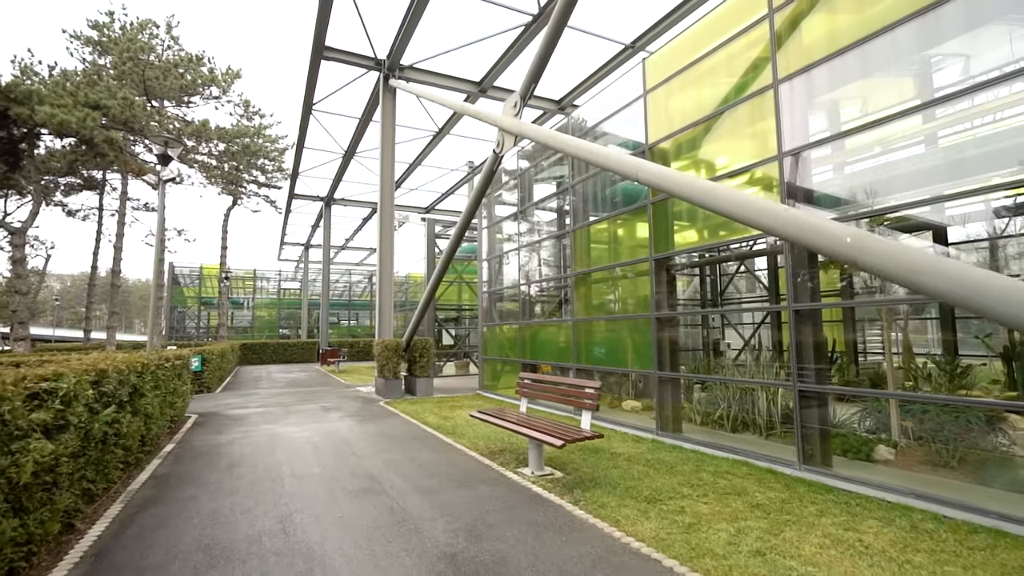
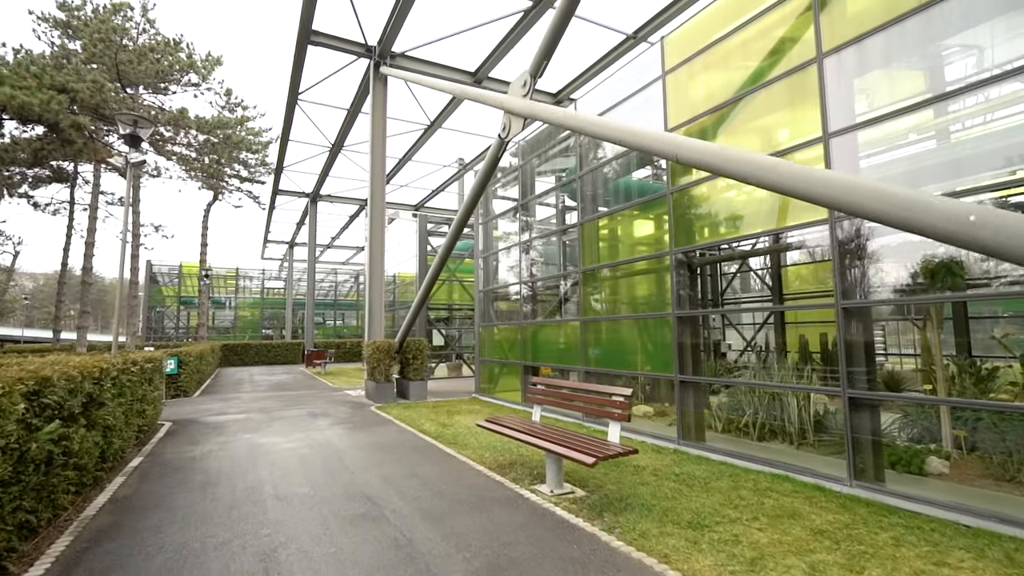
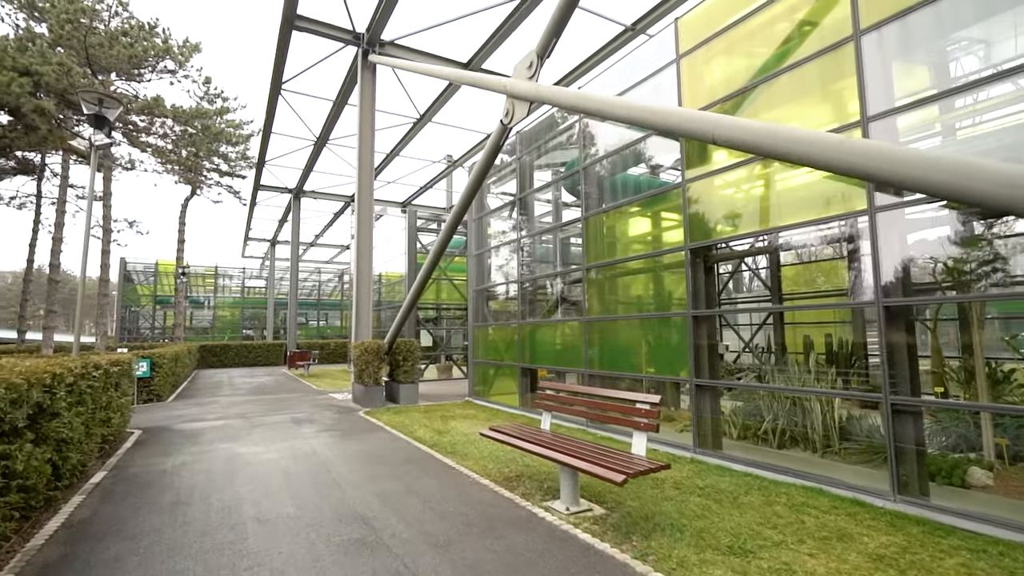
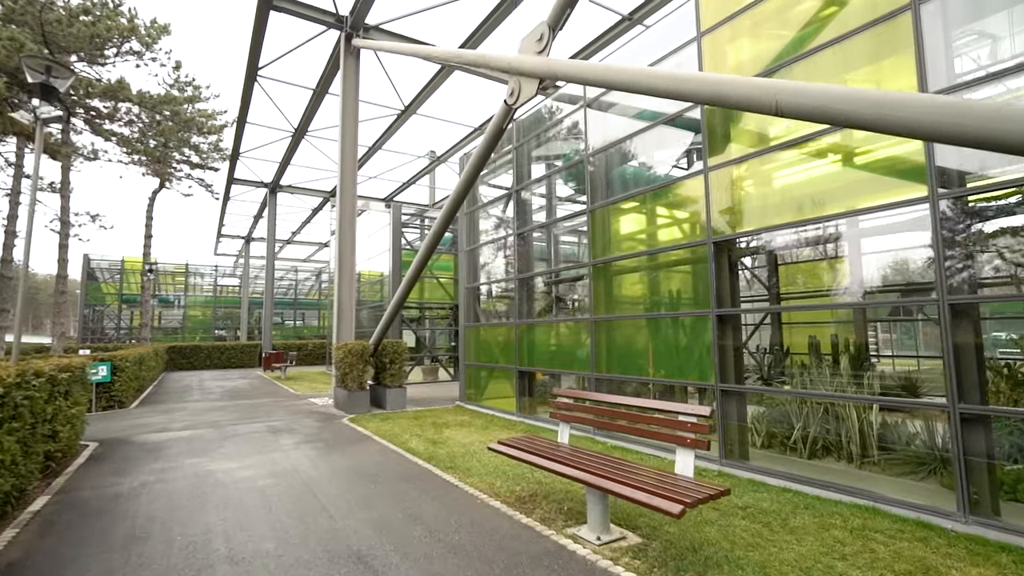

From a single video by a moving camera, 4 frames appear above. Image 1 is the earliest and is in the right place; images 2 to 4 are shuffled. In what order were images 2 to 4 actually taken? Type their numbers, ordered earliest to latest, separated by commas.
2, 3, 4
